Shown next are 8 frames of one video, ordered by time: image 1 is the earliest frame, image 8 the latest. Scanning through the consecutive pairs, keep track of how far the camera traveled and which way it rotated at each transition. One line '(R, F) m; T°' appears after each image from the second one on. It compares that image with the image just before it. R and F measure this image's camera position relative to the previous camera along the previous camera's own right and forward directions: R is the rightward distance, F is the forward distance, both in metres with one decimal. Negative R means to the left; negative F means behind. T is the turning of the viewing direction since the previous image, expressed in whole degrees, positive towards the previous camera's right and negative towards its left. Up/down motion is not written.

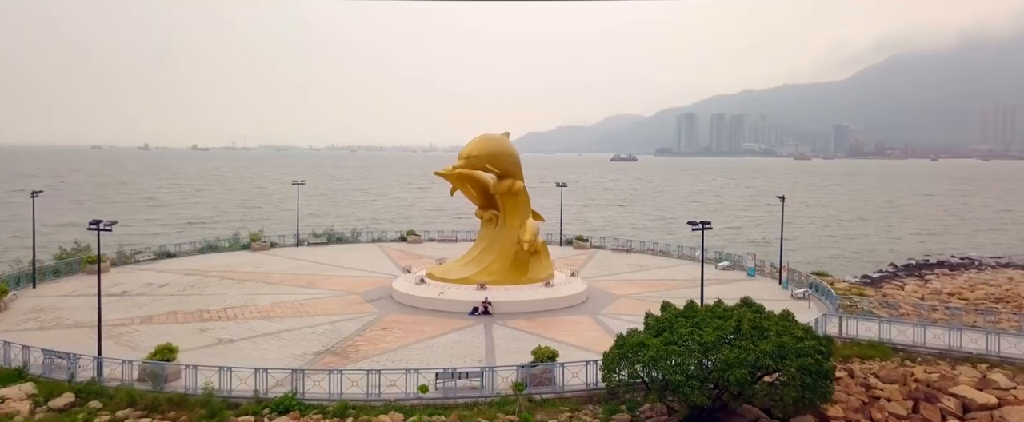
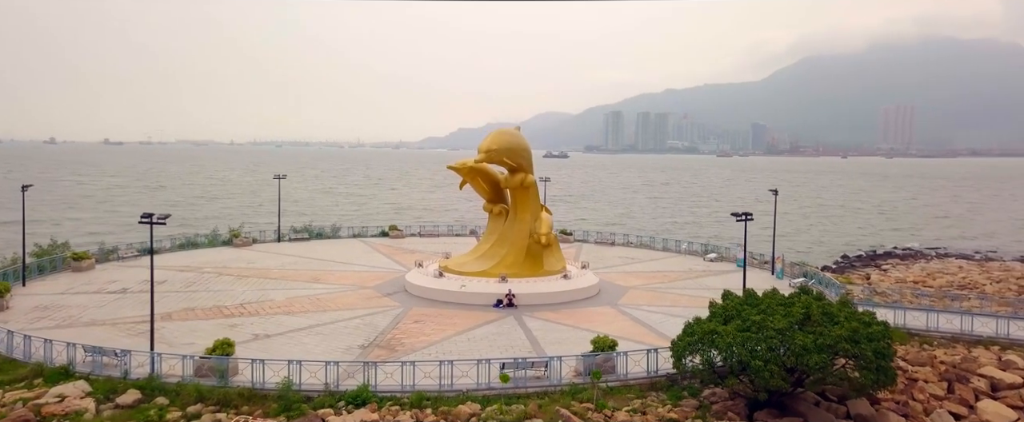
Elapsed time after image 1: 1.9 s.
(-1.7, 0.0) m; +4°
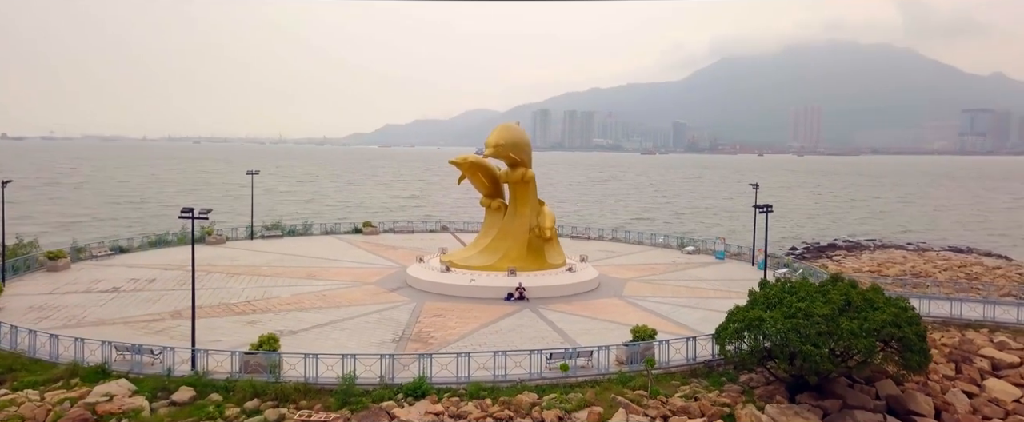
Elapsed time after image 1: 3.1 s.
(-1.5, 0.0) m; +4°
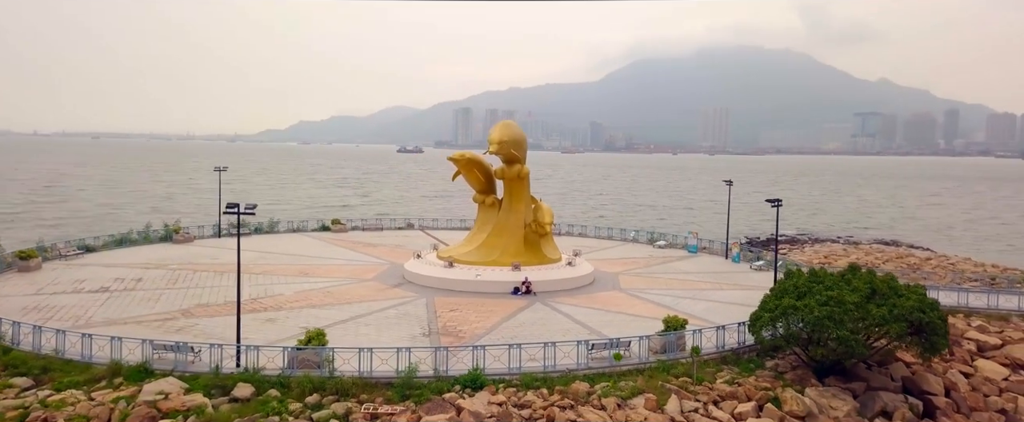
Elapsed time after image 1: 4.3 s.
(-1.5, -0.1) m; +5°
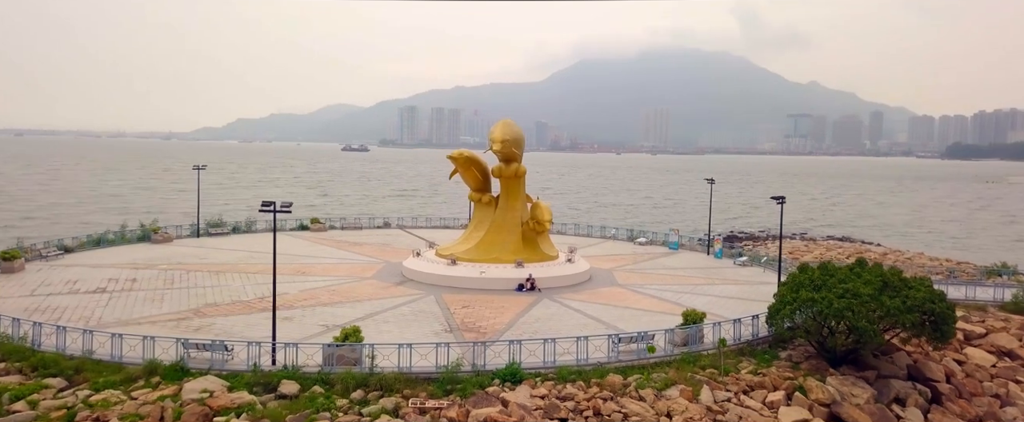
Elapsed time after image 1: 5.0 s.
(-1.0, -0.2) m; +3°
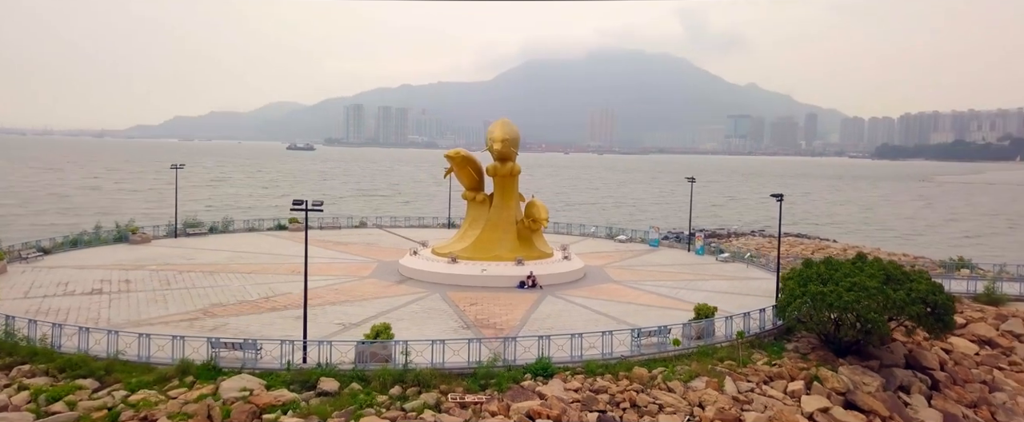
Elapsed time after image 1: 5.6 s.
(-0.9, -0.2) m; +3°
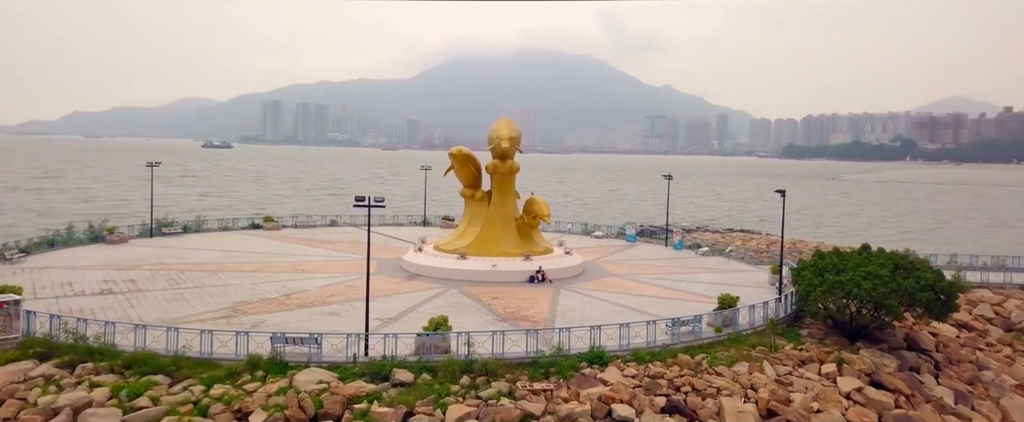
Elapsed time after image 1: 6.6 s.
(-1.5, -0.4) m; +4°
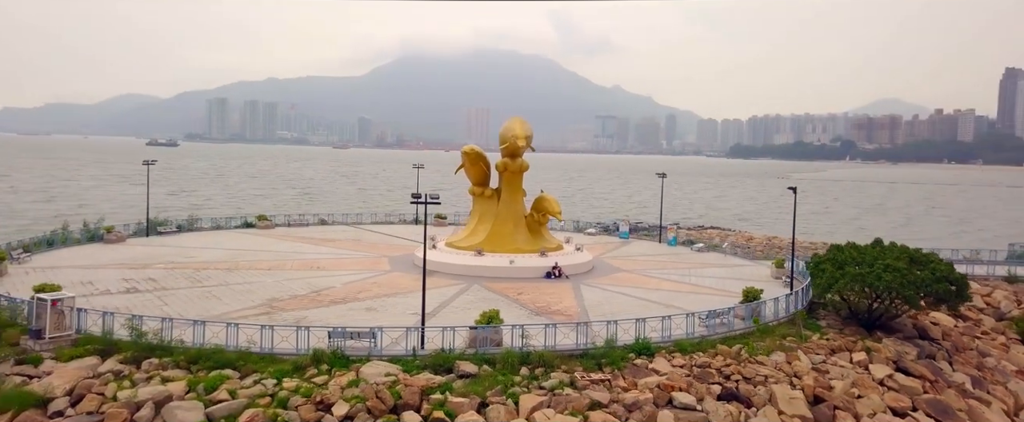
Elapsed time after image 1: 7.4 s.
(-1.2, -0.3) m; +2°
